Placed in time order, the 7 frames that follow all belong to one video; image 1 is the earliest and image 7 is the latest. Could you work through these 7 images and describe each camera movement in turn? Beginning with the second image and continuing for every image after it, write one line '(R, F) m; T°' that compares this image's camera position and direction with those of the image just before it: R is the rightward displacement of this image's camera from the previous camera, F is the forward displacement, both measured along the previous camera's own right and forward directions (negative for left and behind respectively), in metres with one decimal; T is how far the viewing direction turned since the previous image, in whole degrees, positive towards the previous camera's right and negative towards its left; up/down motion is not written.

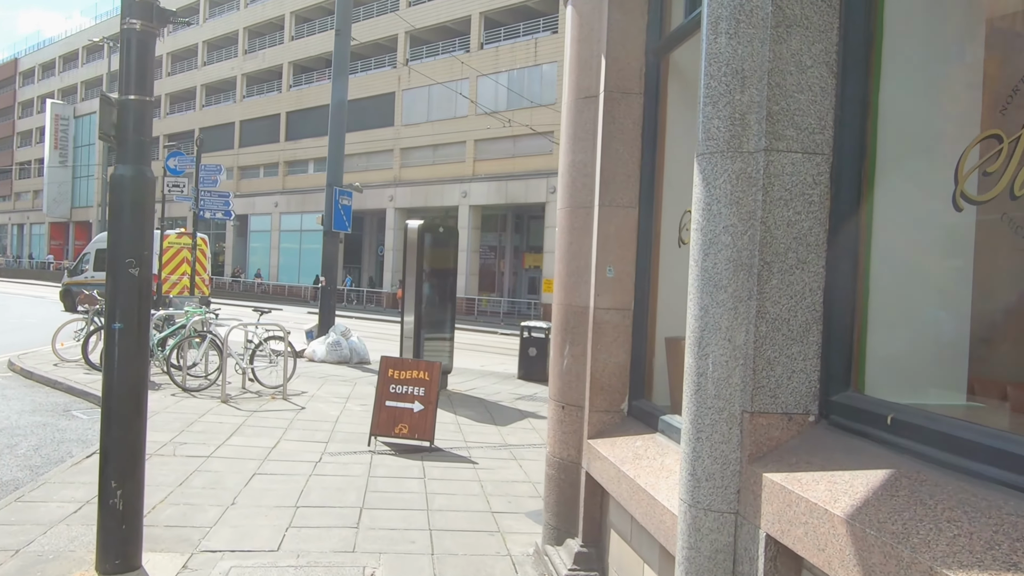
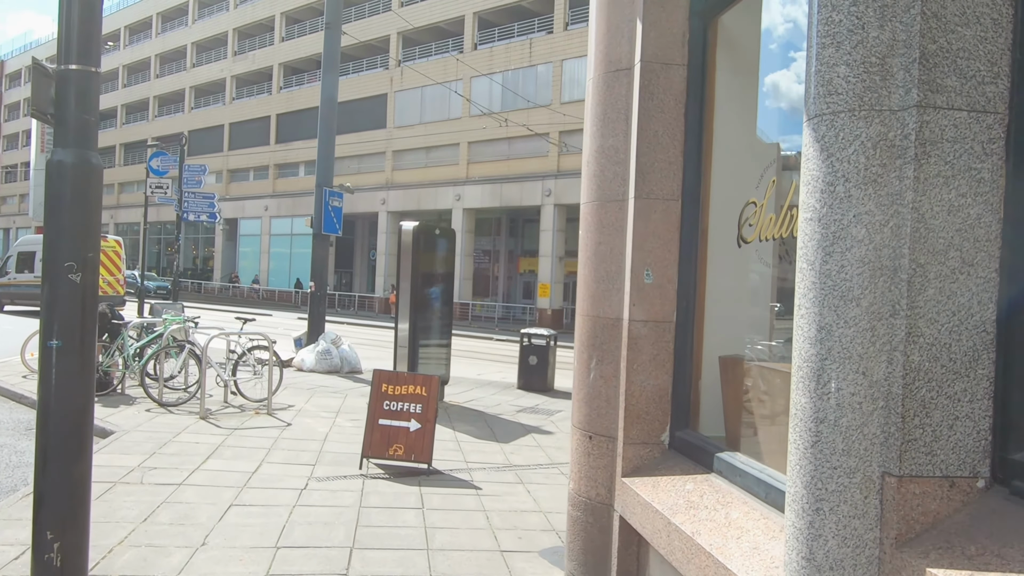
(-0.1, +0.6) m; +1°
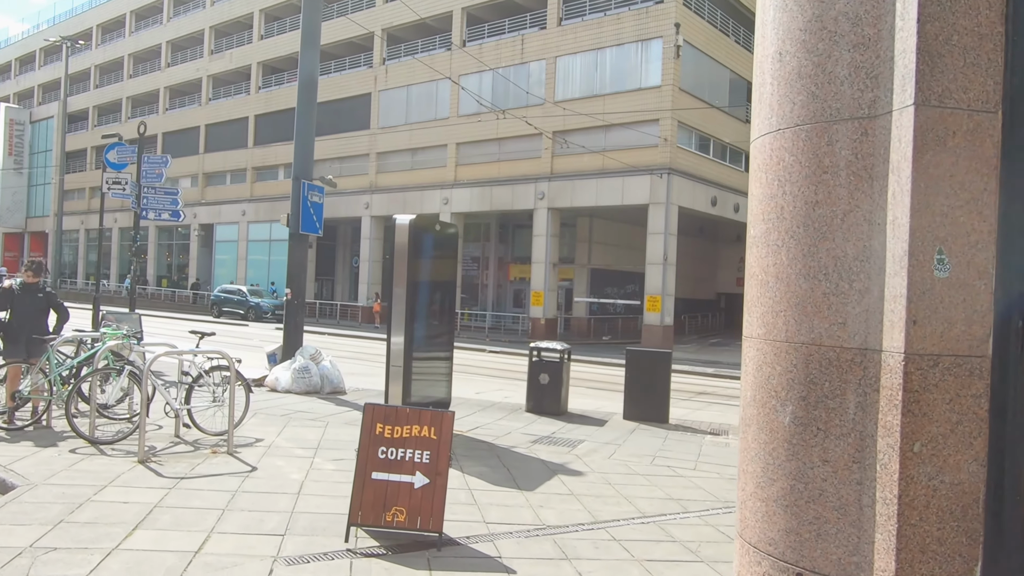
(-0.3, +1.6) m; +1°
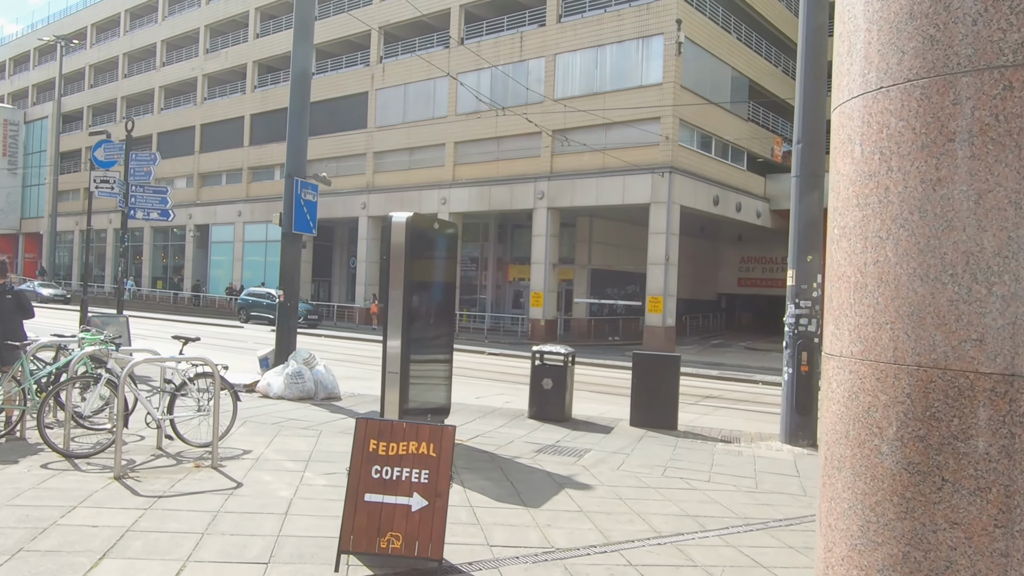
(0.0, +0.4) m; 0°
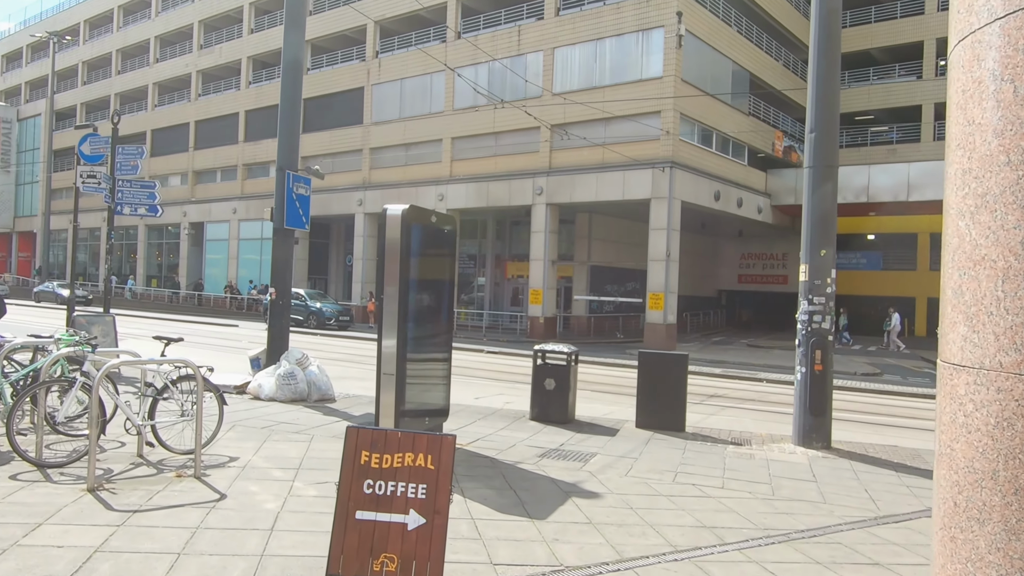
(0.0, +0.4) m; 0°
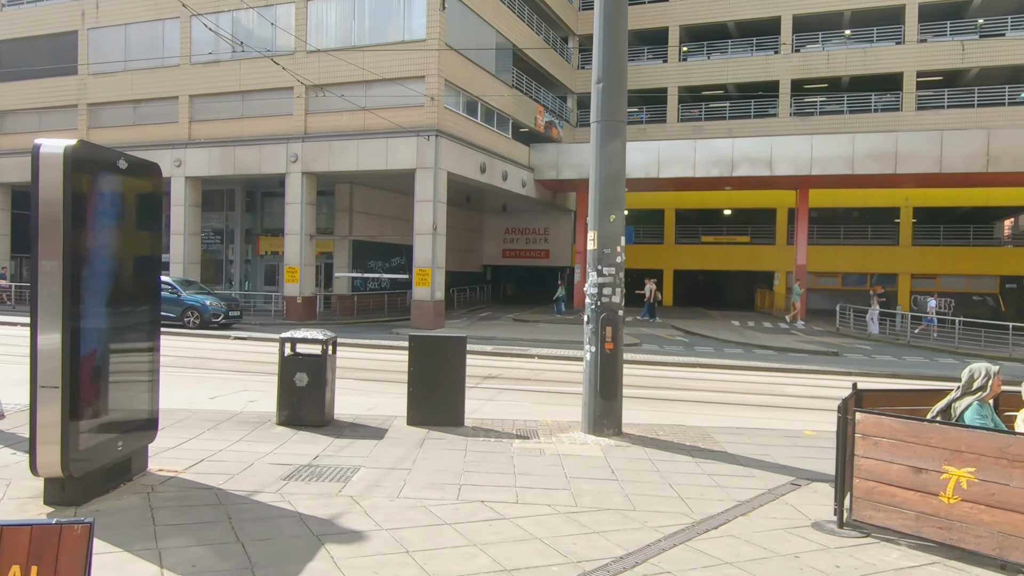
(+0.2, +1.5) m; +17°
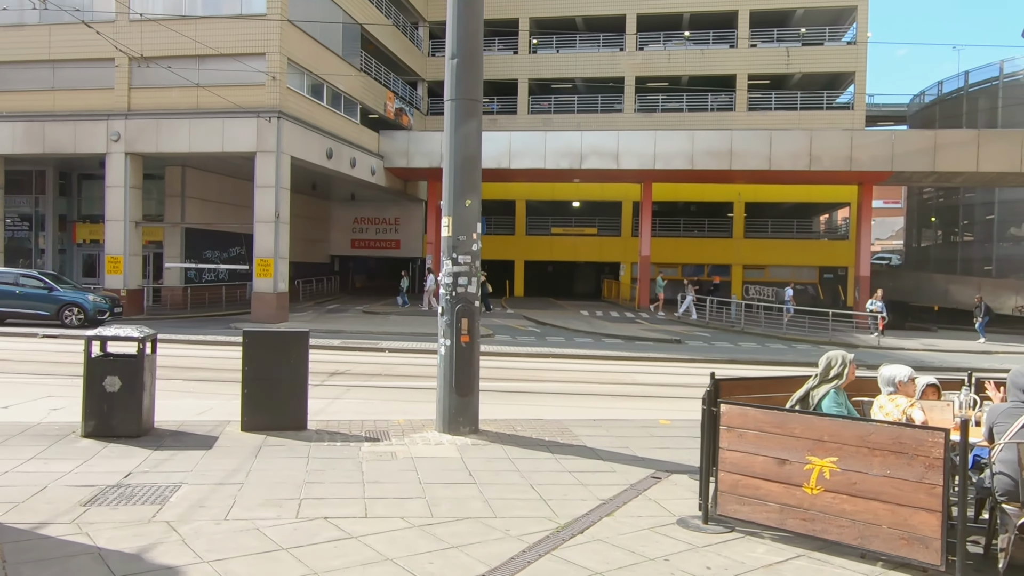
(0.0, +0.5) m; +11°
